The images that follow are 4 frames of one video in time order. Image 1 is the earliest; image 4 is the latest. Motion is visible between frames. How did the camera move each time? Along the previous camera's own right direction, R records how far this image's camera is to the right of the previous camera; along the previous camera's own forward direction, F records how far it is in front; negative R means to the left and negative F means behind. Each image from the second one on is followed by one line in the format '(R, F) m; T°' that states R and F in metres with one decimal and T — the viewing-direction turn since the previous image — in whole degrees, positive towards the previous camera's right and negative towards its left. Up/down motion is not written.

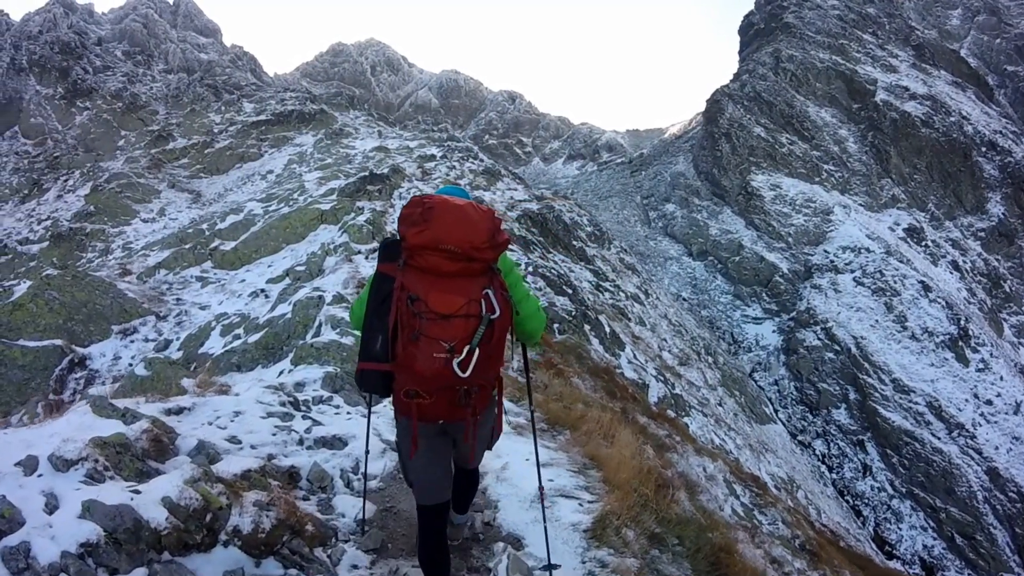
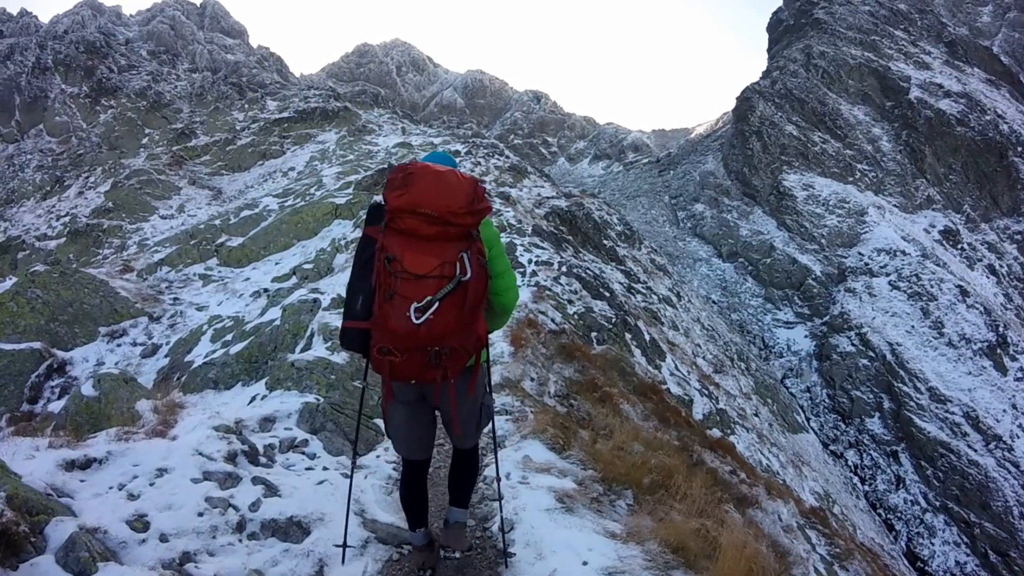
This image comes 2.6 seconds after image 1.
(-0.1, +1.2) m; -2°
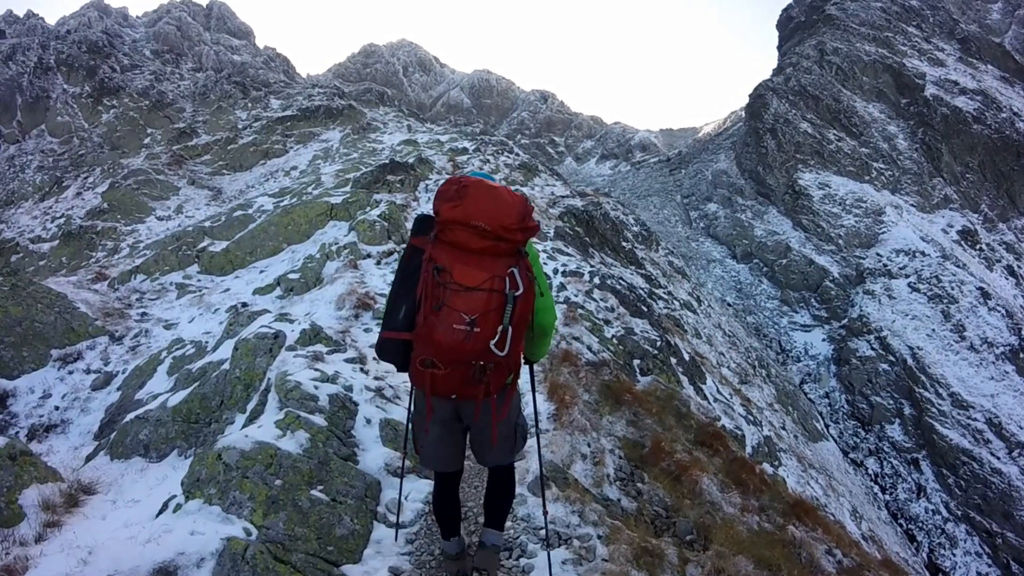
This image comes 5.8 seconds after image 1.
(-0.2, +1.4) m; -1°
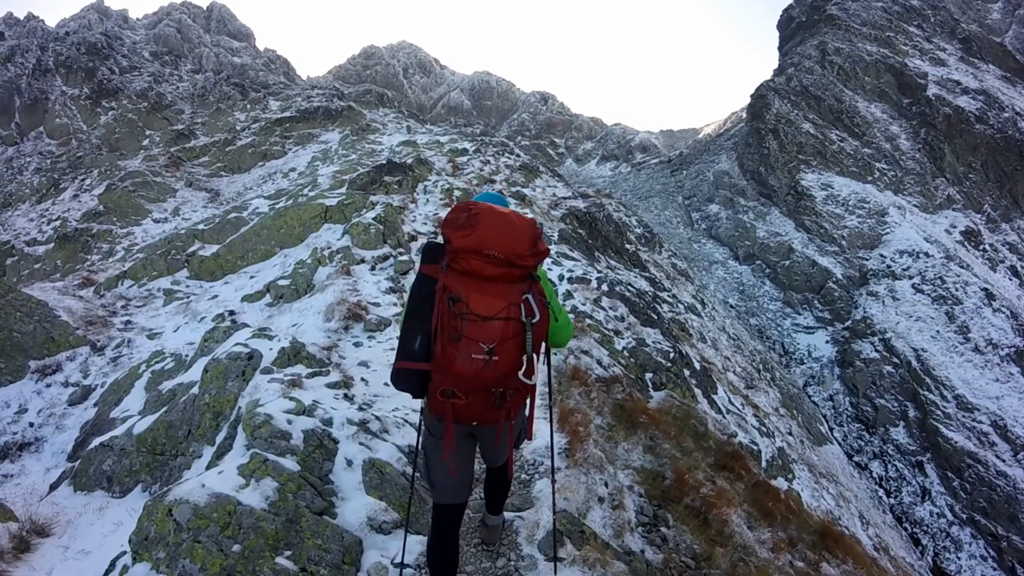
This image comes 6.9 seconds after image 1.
(0.0, +0.4) m; 0°
